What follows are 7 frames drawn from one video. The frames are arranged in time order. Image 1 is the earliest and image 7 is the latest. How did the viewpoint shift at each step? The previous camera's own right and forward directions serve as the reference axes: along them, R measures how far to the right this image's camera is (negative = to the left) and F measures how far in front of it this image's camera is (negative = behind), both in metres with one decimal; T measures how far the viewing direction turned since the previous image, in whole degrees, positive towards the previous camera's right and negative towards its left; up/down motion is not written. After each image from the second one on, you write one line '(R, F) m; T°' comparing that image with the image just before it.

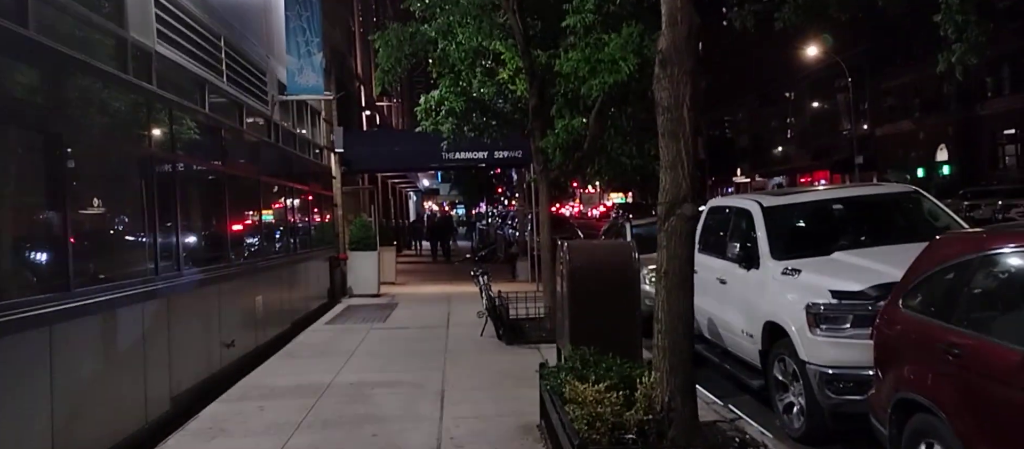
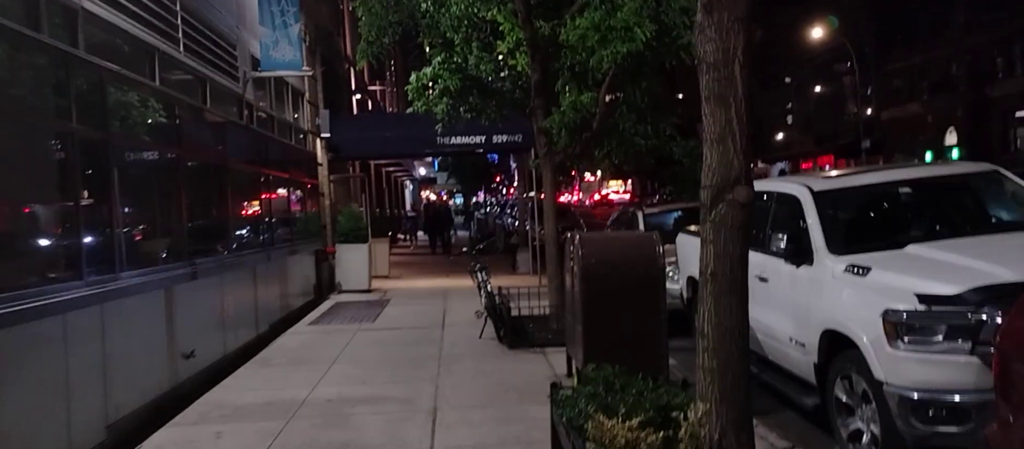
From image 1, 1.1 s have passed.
(0.0, +1.1) m; 0°
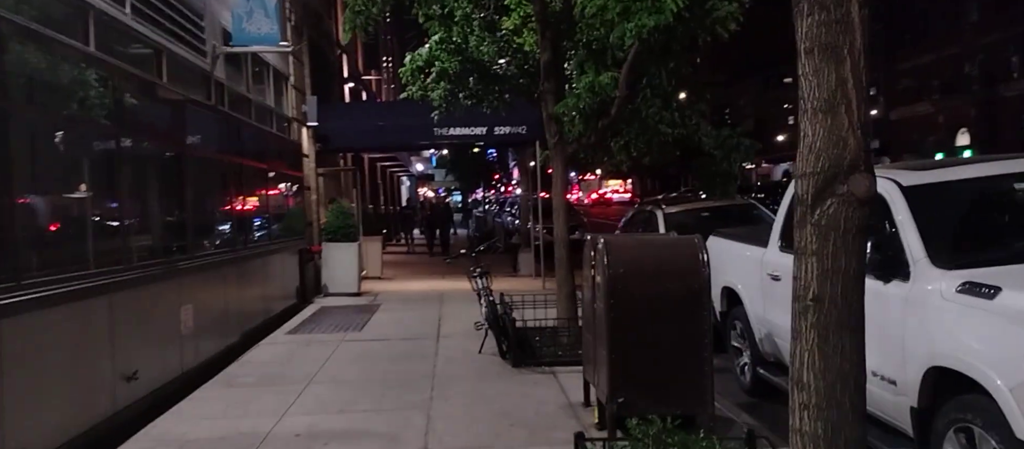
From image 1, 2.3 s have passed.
(-0.1, +1.2) m; 0°
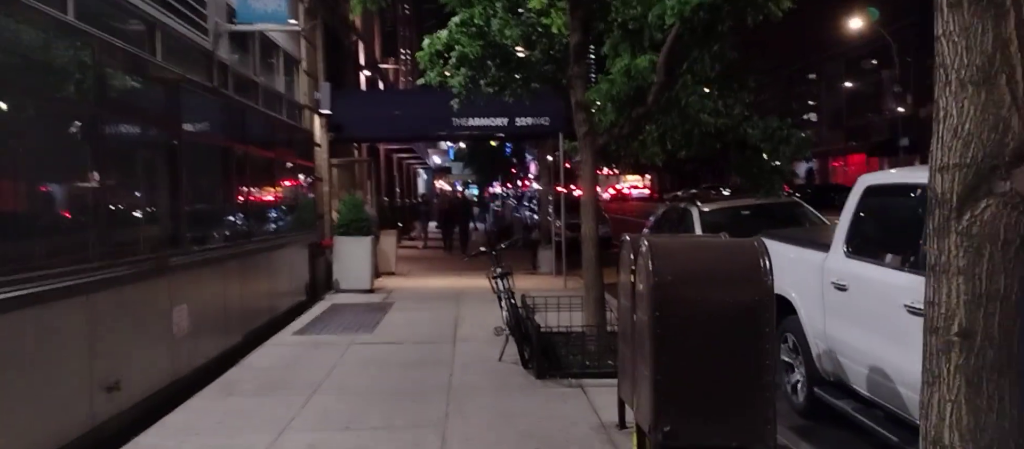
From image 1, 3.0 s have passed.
(-0.1, +0.7) m; -1°
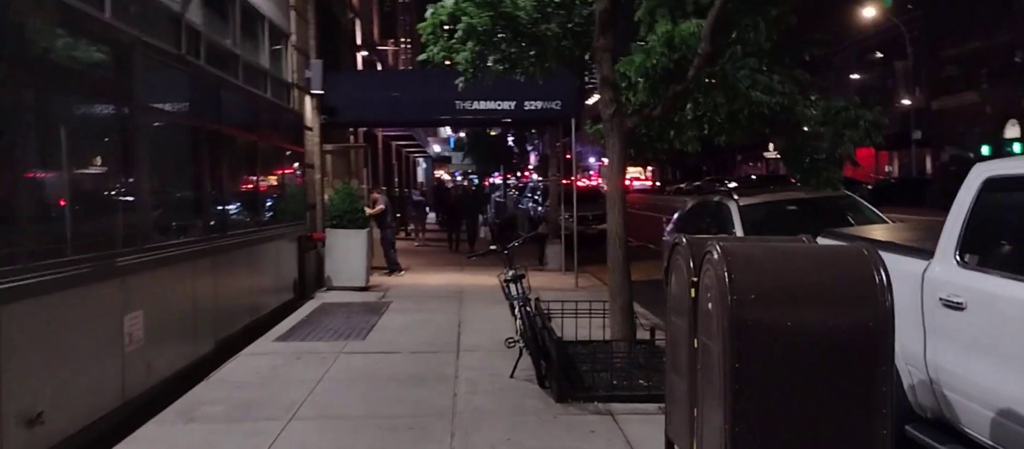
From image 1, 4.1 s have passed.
(-0.2, +1.1) m; 0°
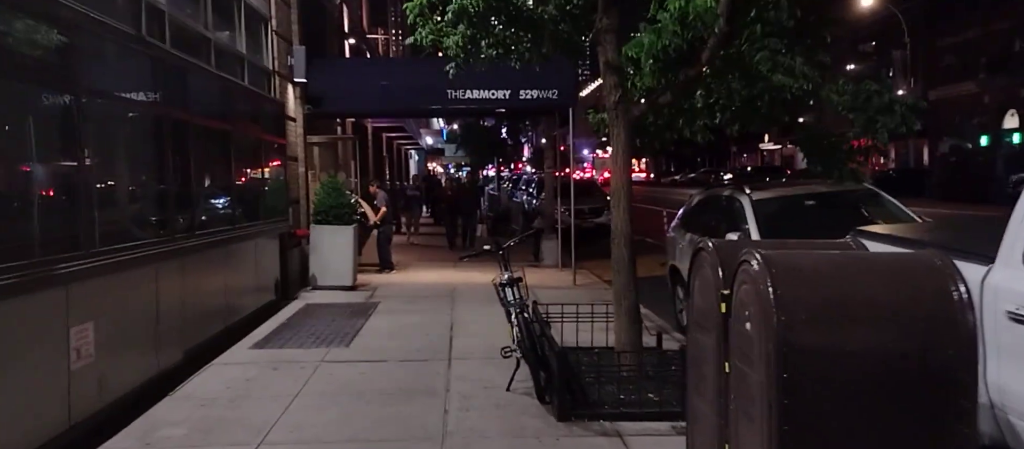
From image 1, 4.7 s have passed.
(0.0, +0.6) m; +1°
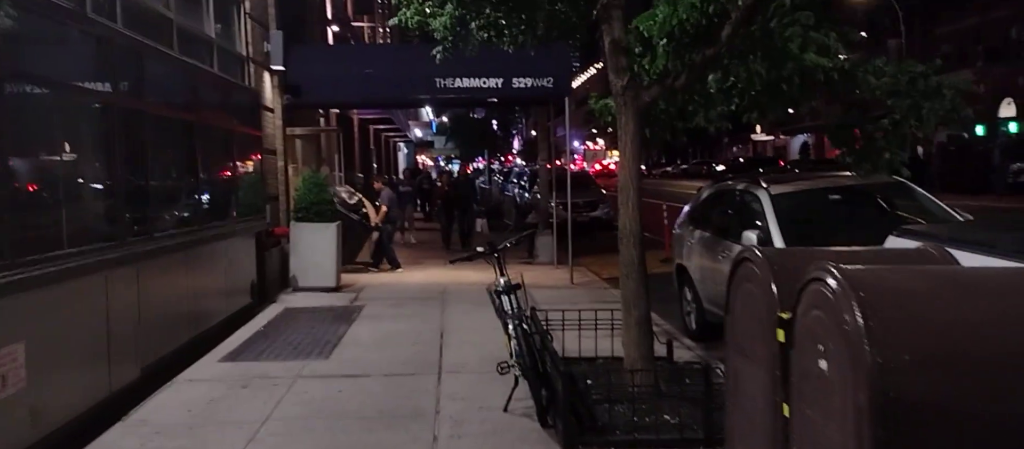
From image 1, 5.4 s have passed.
(0.0, +0.7) m; +1°
